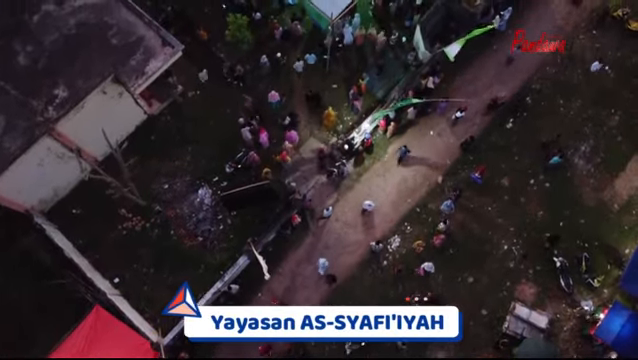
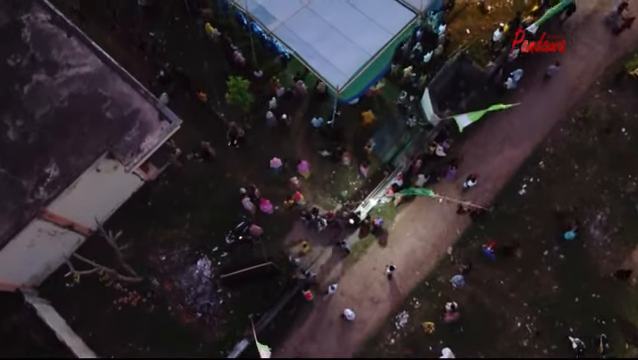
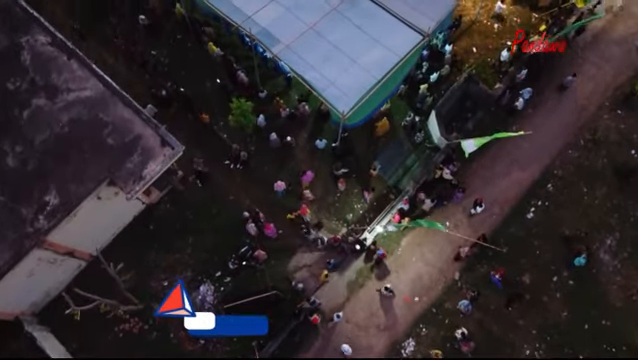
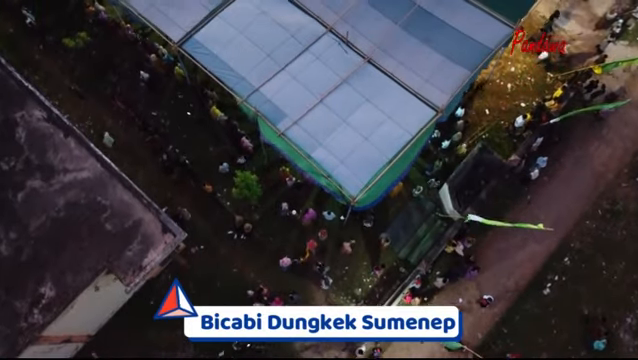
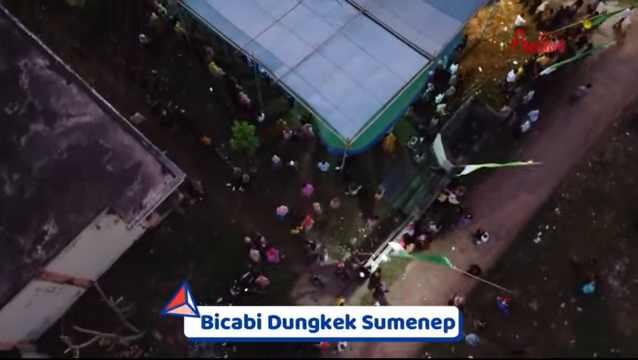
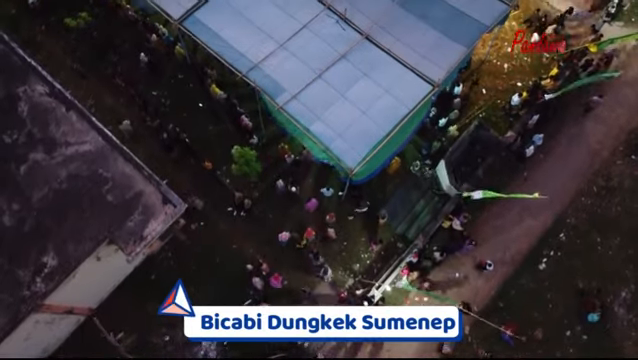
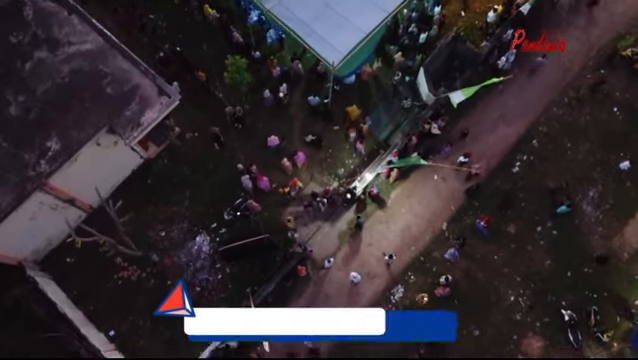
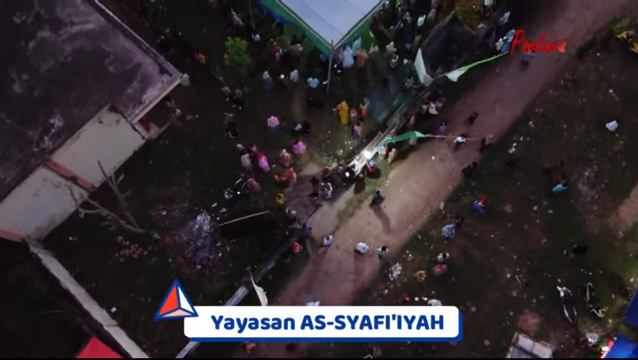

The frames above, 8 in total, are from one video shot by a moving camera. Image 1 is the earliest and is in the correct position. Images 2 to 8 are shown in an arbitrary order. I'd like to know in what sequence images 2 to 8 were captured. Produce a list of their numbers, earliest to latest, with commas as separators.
8, 7, 2, 3, 5, 6, 4
